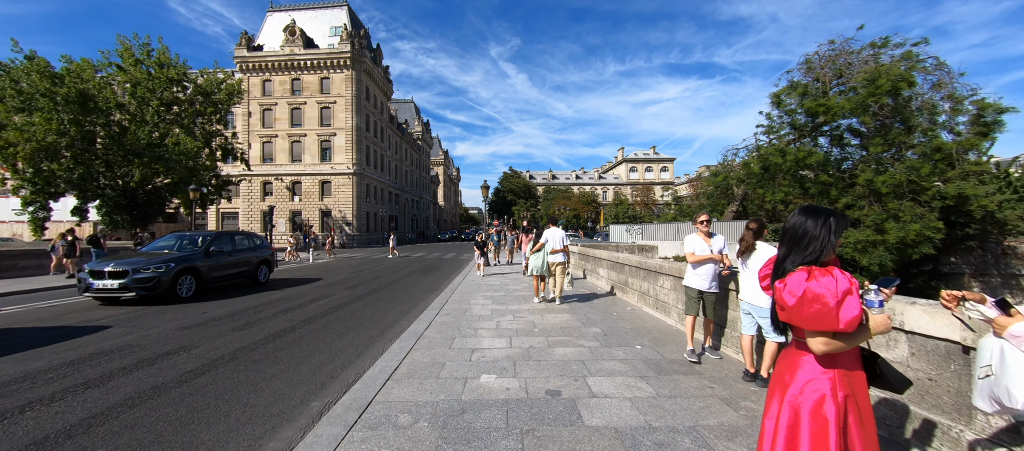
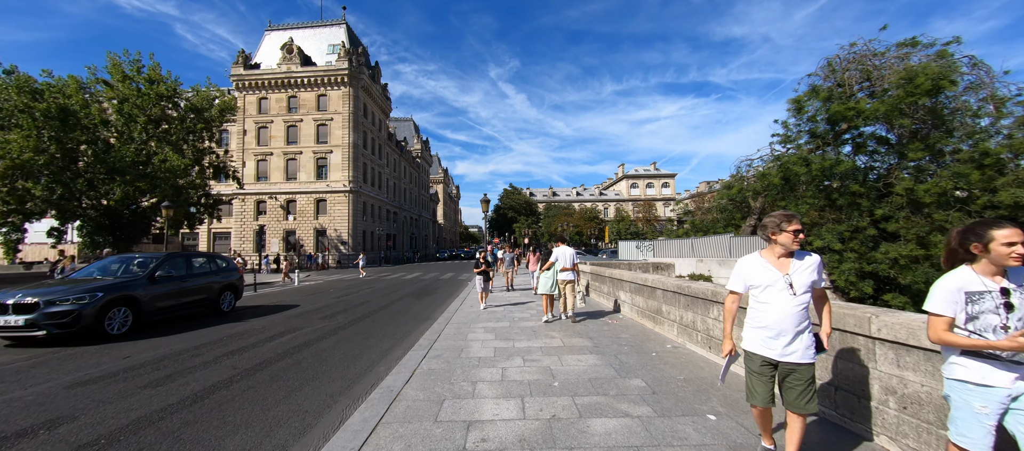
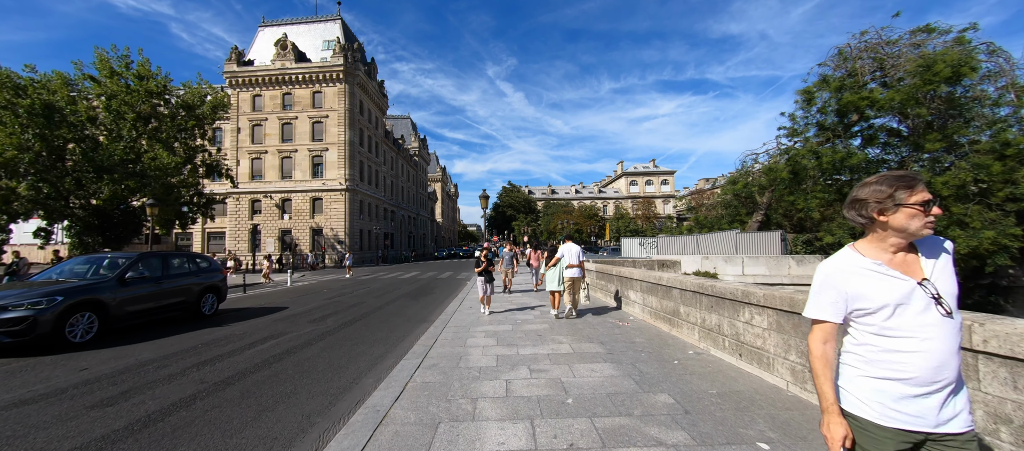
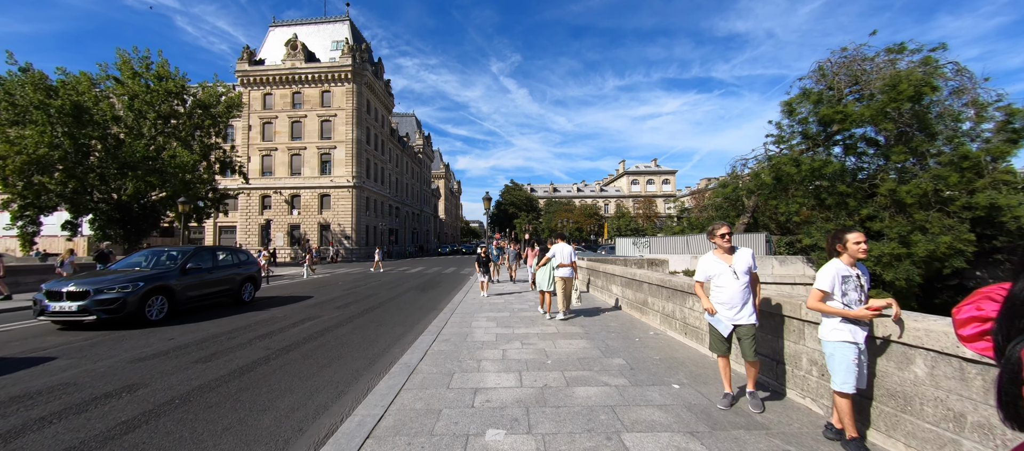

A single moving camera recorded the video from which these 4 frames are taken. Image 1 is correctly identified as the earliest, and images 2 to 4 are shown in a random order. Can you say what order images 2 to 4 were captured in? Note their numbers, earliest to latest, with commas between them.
4, 2, 3
